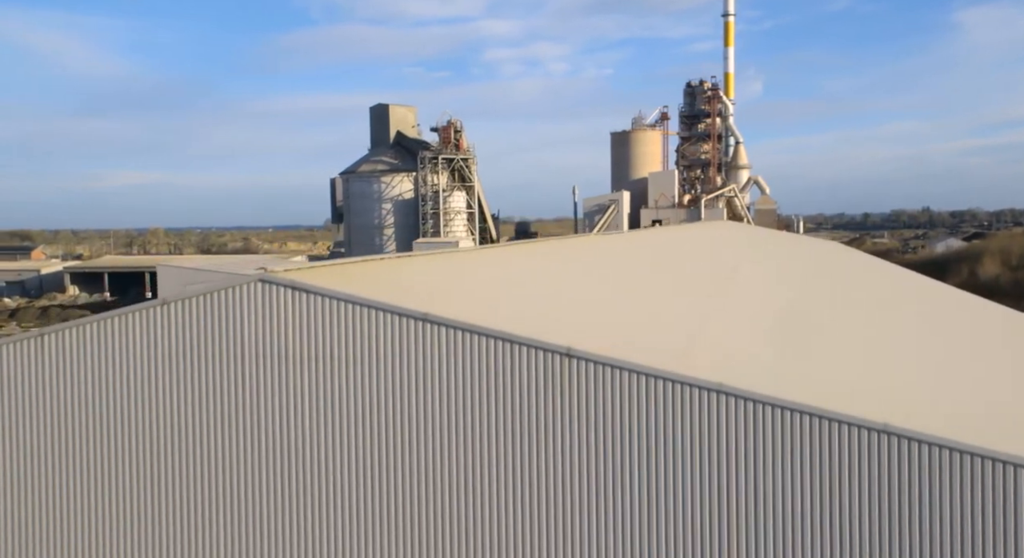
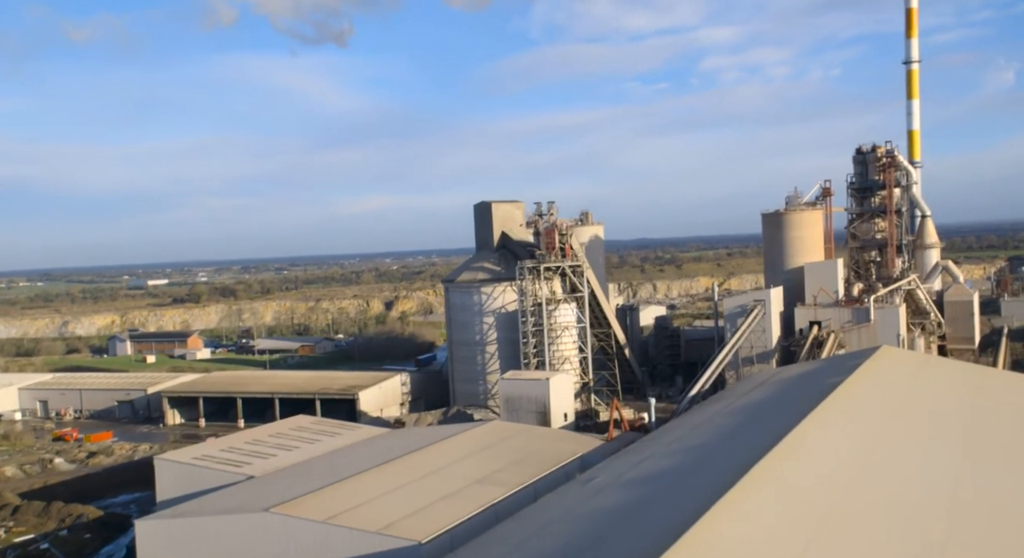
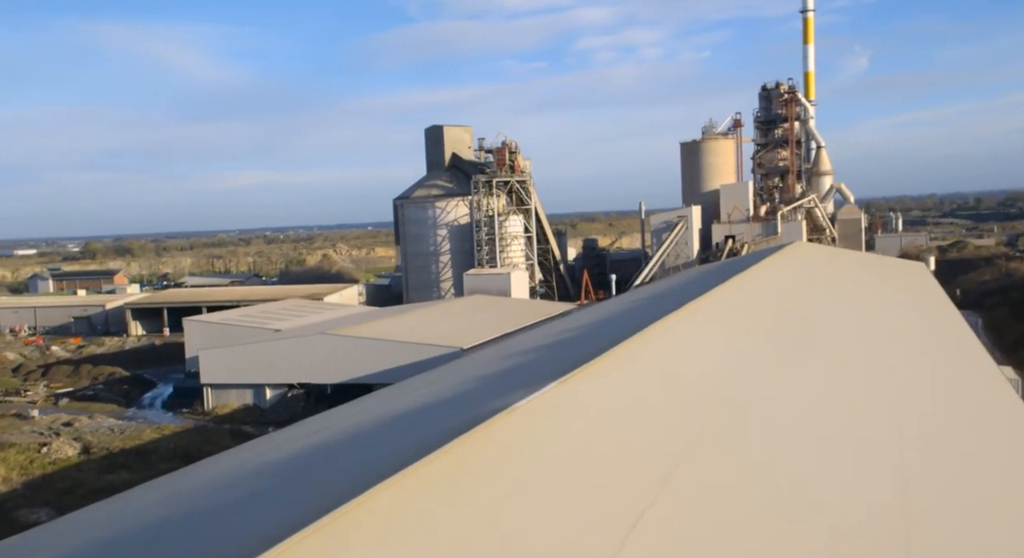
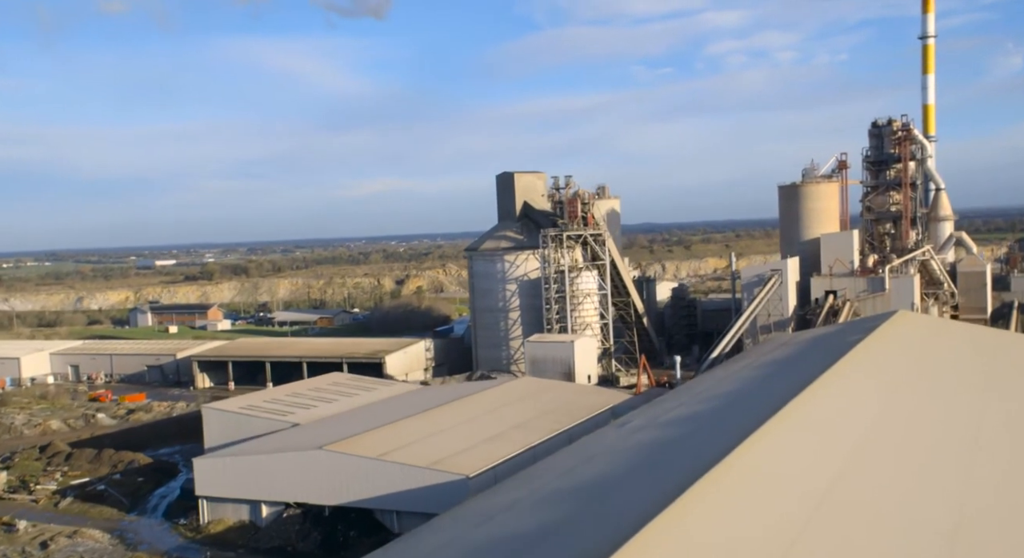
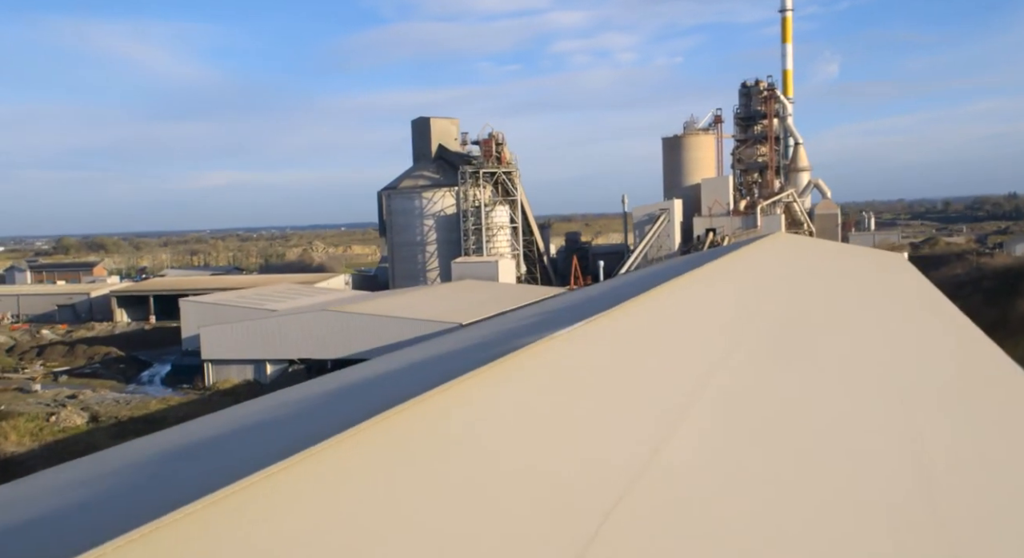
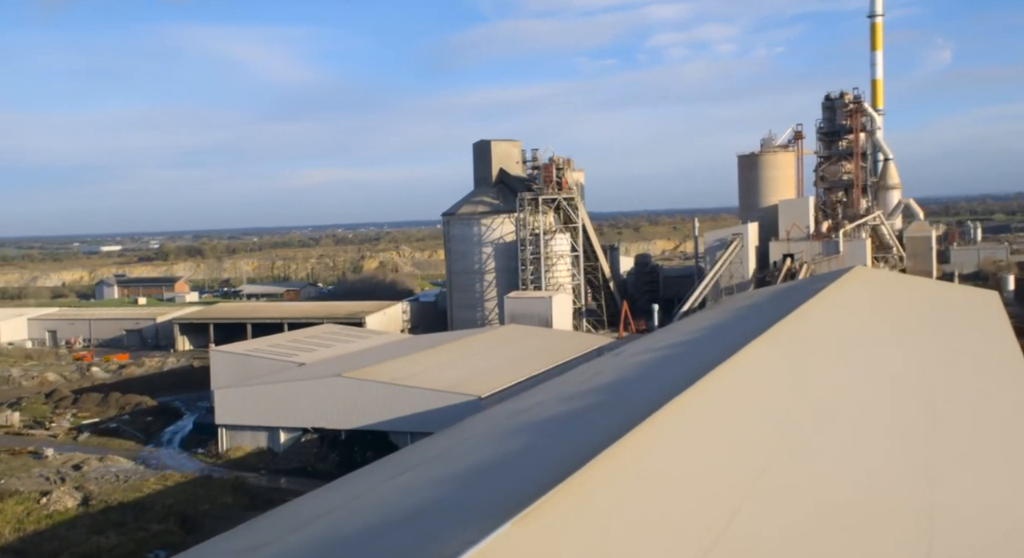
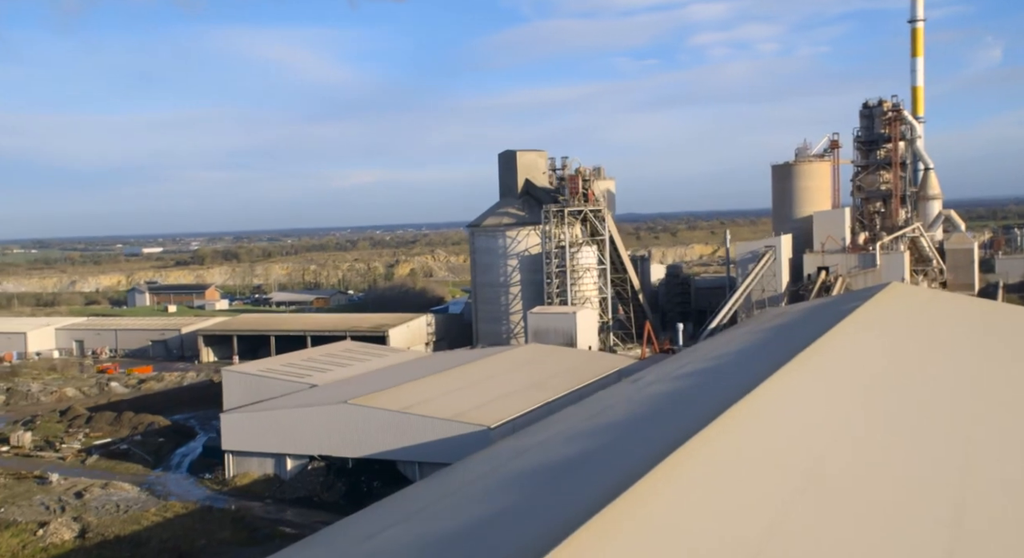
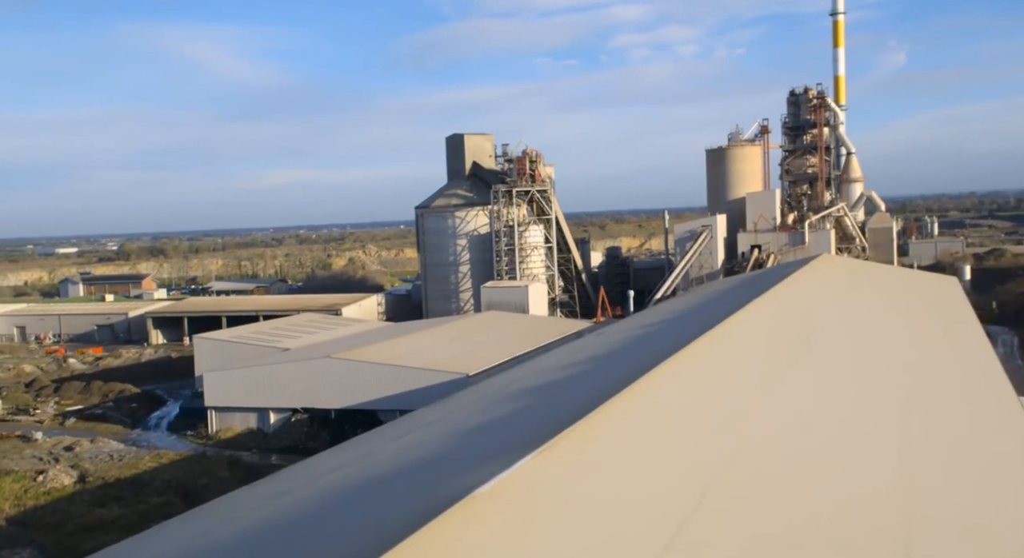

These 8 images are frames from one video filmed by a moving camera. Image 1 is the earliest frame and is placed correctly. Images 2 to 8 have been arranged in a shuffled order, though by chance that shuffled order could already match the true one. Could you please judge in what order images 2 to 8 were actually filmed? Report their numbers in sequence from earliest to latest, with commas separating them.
5, 3, 8, 6, 7, 4, 2
